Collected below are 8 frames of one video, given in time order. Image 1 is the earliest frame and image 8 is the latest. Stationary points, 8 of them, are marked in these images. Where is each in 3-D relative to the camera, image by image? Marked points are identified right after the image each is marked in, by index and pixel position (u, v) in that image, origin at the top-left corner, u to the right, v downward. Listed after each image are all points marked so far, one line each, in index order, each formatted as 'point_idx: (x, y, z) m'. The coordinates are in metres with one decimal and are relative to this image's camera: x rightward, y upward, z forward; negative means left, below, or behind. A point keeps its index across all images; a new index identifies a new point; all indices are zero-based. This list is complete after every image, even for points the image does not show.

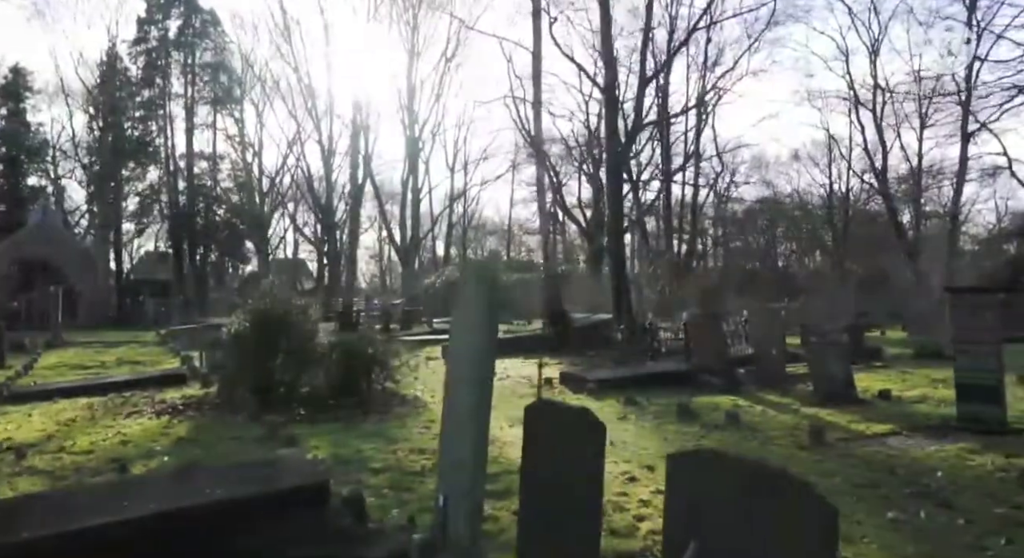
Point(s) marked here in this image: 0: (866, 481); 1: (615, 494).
0: (+2.9, -1.7, +6.5) m
1: (+0.7, -1.6, +5.6) m
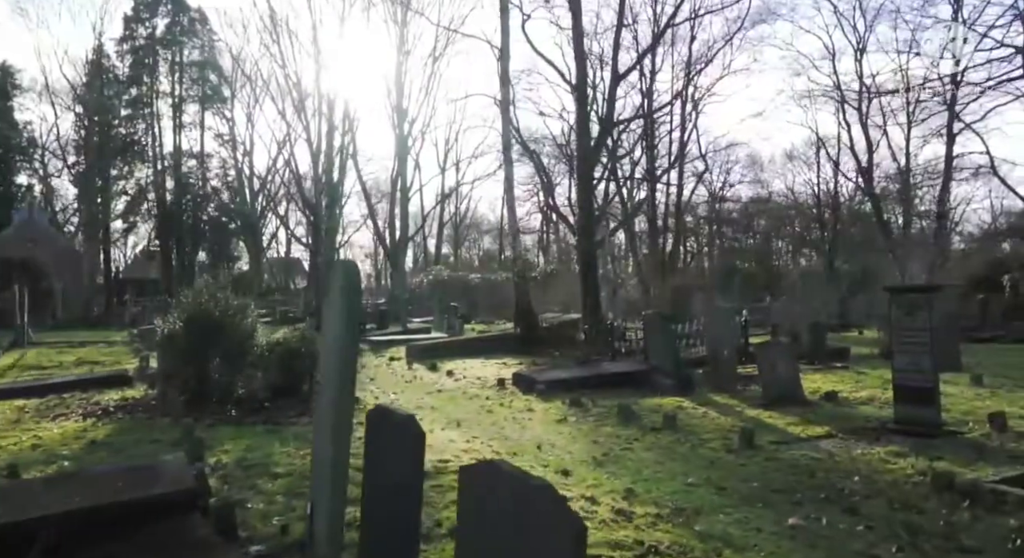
0: (+2.2, -1.7, +6.3) m
1: (0.0, -1.6, +5.5) m
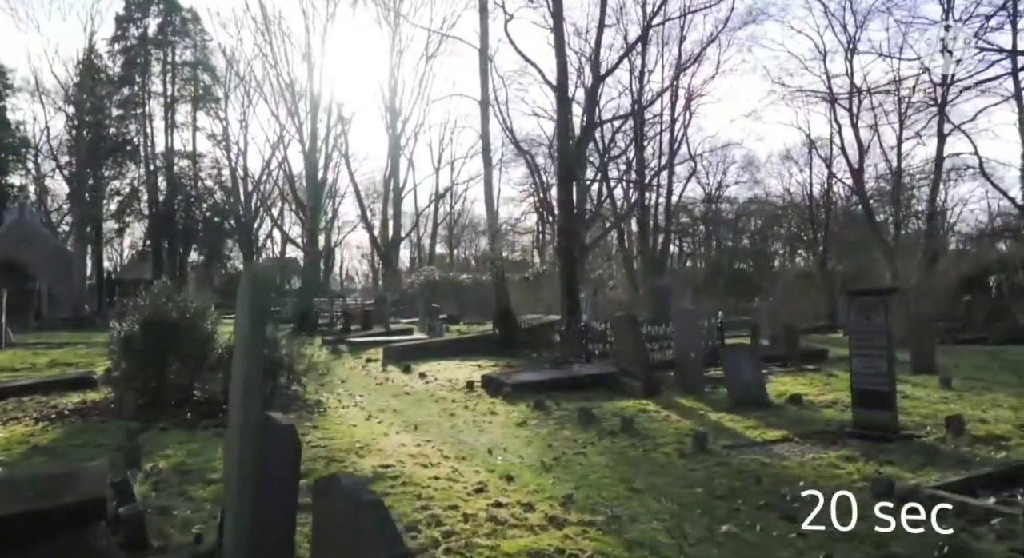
0: (+1.7, -1.7, +6.3) m
1: (-0.5, -1.6, +5.4) m
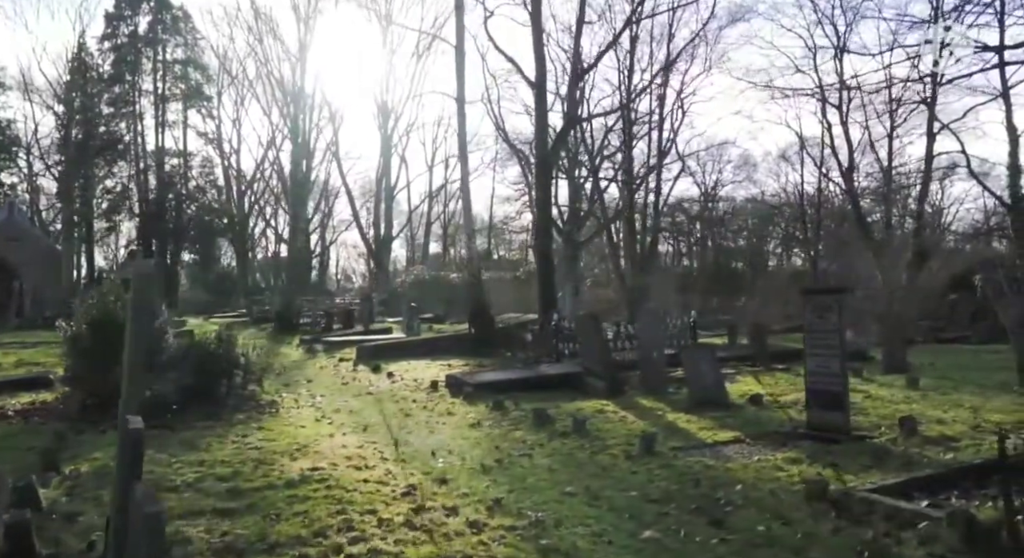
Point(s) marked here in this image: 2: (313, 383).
0: (+1.2, -1.7, +6.1) m
1: (-1.0, -1.6, +5.2) m
2: (-3.5, -1.8, +13.7) m
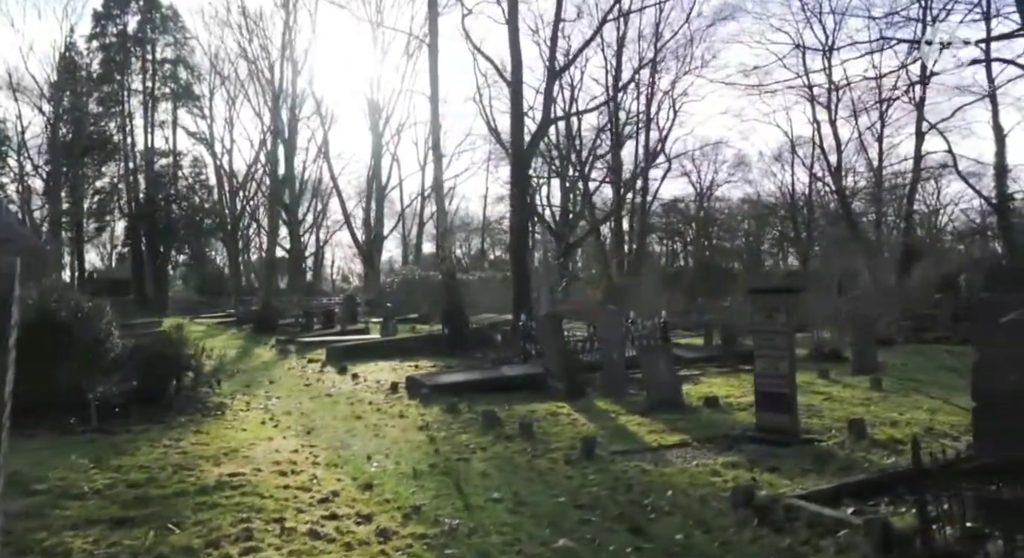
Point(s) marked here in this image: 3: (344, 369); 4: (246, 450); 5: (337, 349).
0: (+0.6, -1.7, +5.9) m
1: (-1.6, -1.6, +5.0) m
2: (-4.1, -1.8, +13.5) m
3: (-3.3, -1.8, +15.1) m
4: (-2.5, -1.6, +7.3) m
5: (-3.8, -1.5, +16.8) m
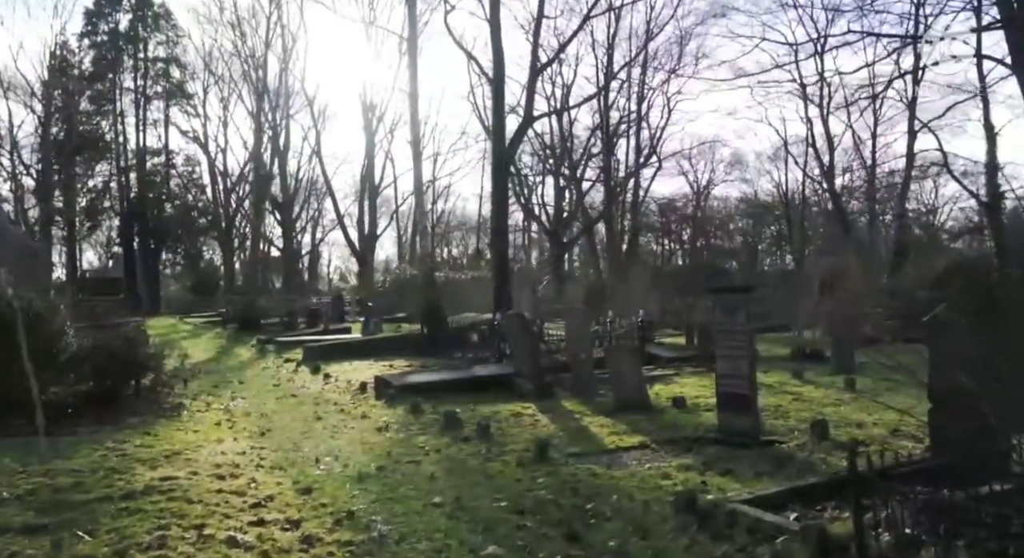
0: (+0.1, -1.7, +5.7) m
1: (-2.1, -1.6, +4.9) m
2: (-4.6, -1.8, +13.3) m
3: (-3.7, -1.7, +14.9) m
4: (-3.0, -1.6, +7.1) m
5: (-4.3, -1.5, +16.6) m
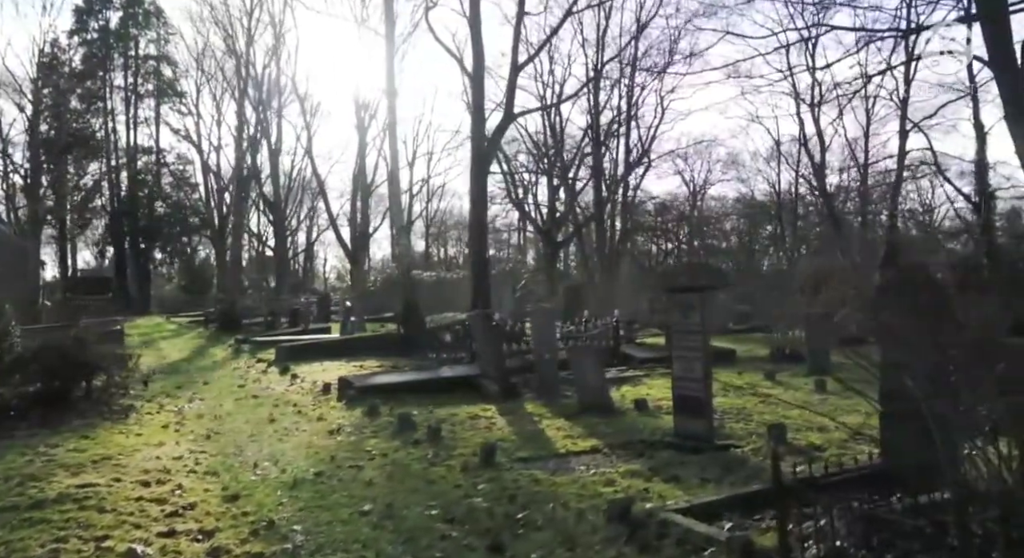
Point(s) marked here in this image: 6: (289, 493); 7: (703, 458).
0: (-0.4, -1.7, +5.5) m
1: (-2.5, -1.6, +4.6) m
2: (-5.1, -1.8, +13.0) m
3: (-4.3, -1.7, +14.6) m
4: (-3.4, -1.6, +6.8) m
5: (-4.8, -1.5, +16.4) m
6: (-1.8, -1.7, +6.1) m
7: (+1.7, -1.6, +6.9) m
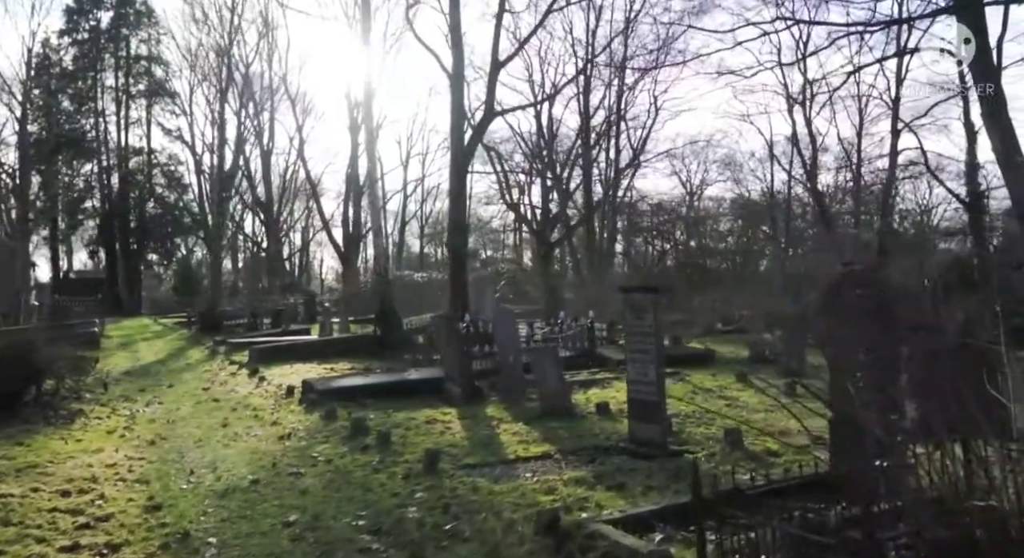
0: (-0.8, -1.7, +5.3) m
1: (-3.0, -1.6, +4.4) m
2: (-5.6, -1.8, +12.8) m
3: (-4.8, -1.7, +14.4) m
4: (-3.9, -1.6, +6.6) m
5: (-5.3, -1.5, +16.1) m
6: (-2.2, -1.7, +5.9) m
7: (+1.2, -1.6, +6.7) m
